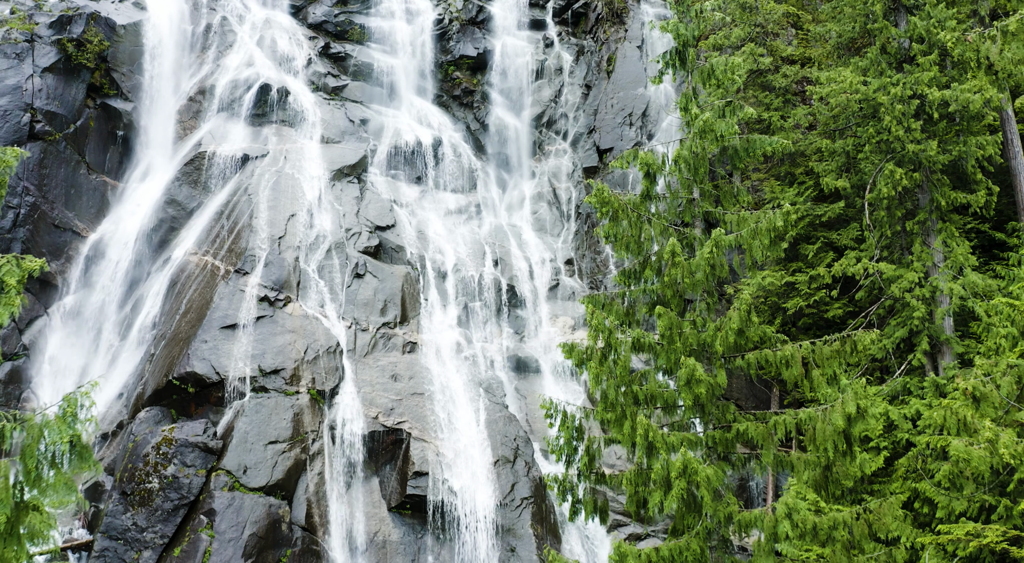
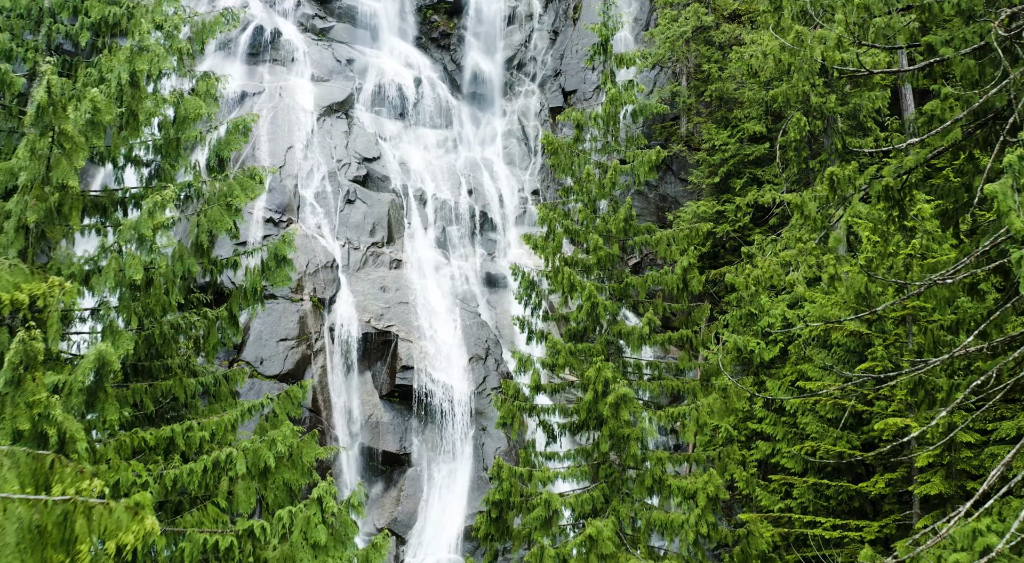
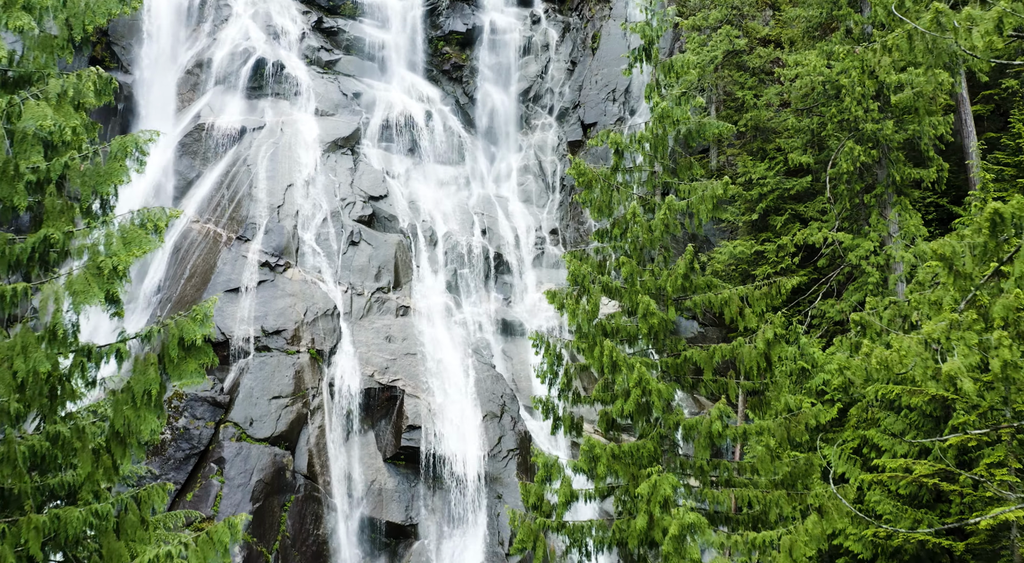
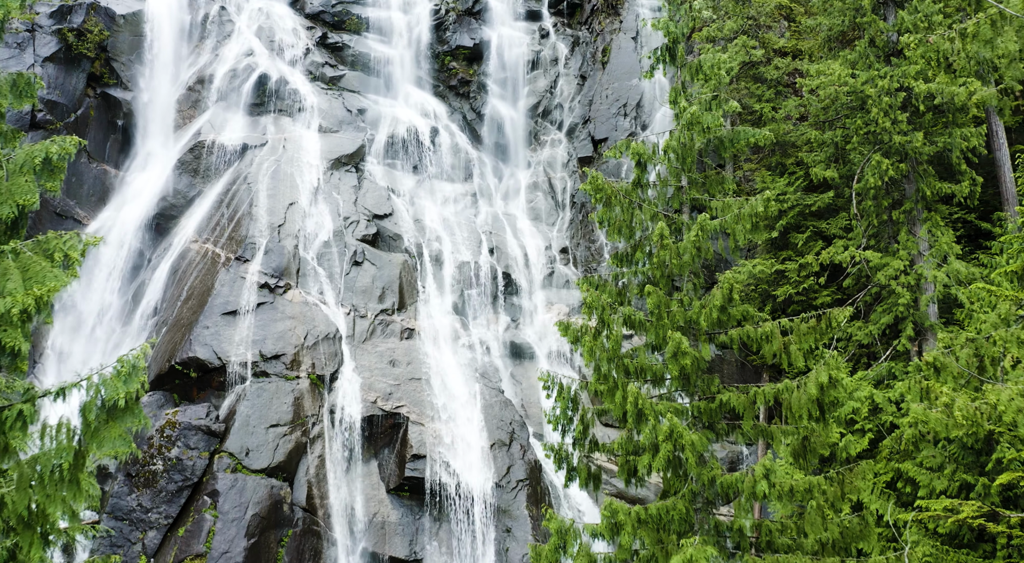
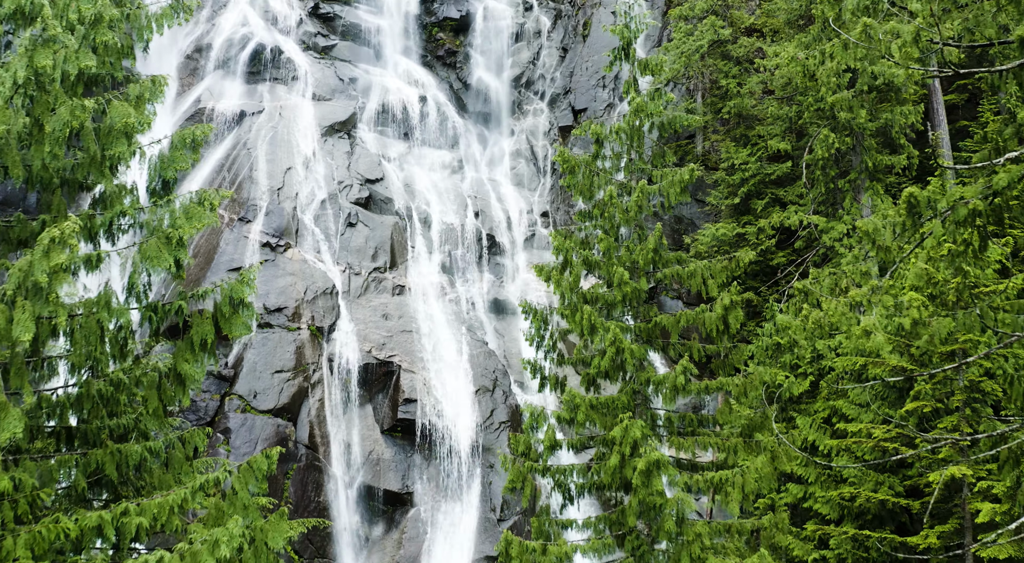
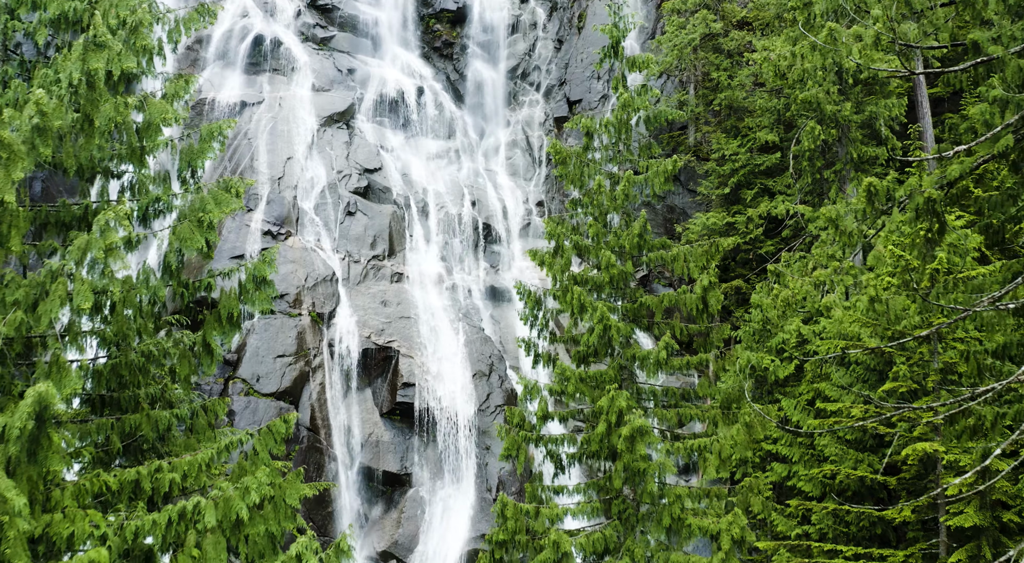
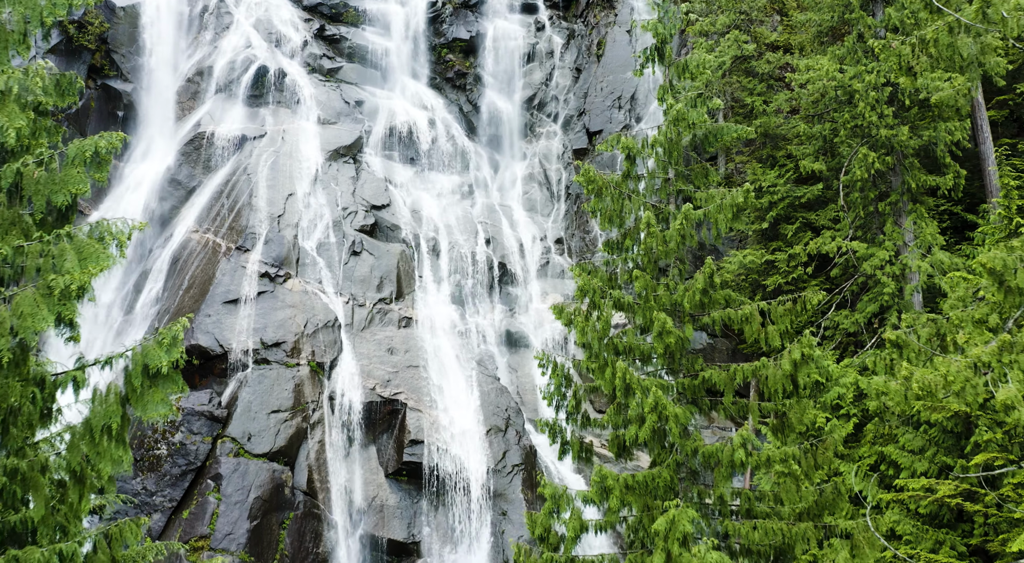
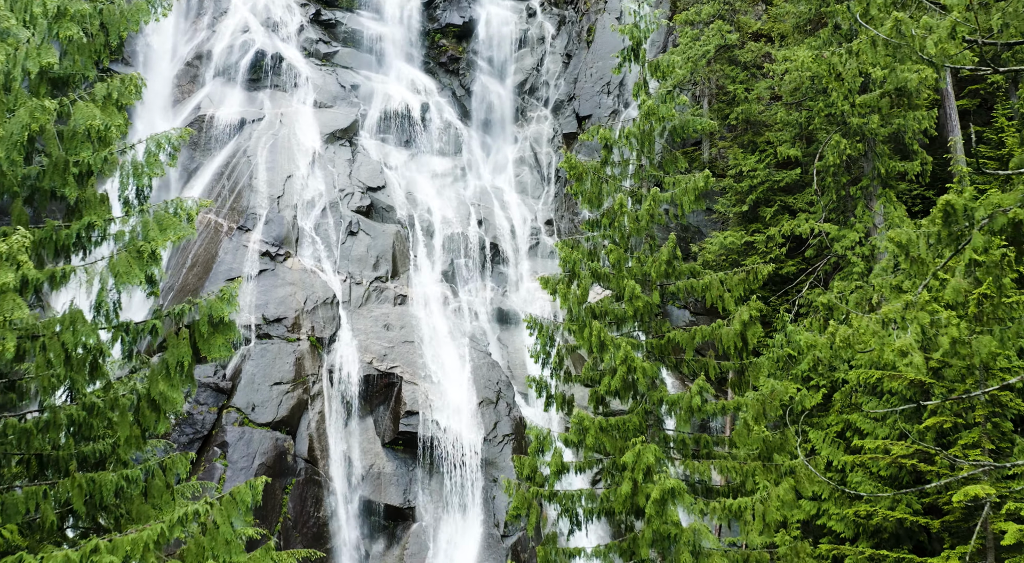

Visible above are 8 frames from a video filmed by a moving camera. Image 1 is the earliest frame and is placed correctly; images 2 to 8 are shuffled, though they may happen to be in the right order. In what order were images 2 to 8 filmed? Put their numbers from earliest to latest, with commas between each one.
4, 7, 3, 8, 5, 6, 2
